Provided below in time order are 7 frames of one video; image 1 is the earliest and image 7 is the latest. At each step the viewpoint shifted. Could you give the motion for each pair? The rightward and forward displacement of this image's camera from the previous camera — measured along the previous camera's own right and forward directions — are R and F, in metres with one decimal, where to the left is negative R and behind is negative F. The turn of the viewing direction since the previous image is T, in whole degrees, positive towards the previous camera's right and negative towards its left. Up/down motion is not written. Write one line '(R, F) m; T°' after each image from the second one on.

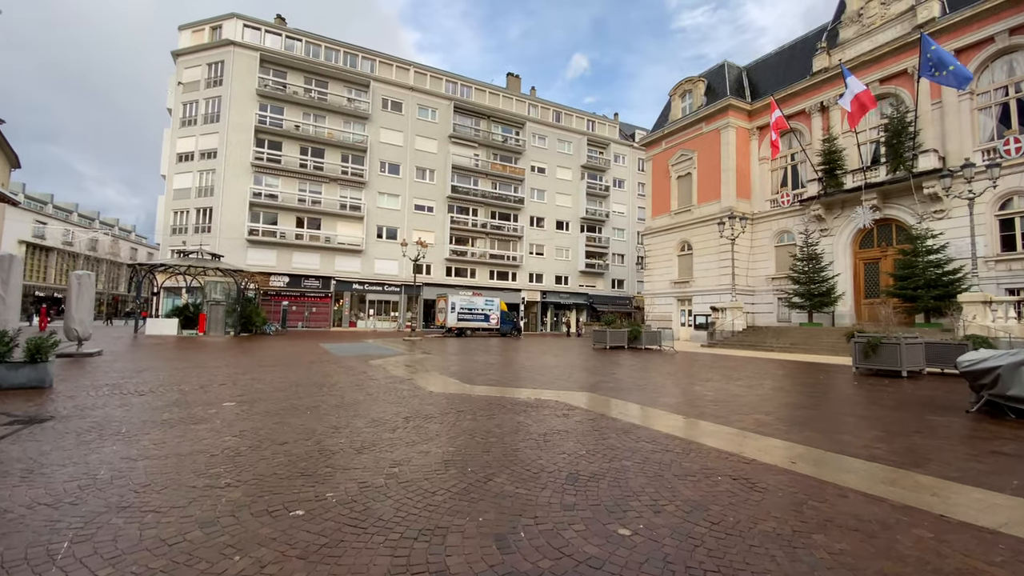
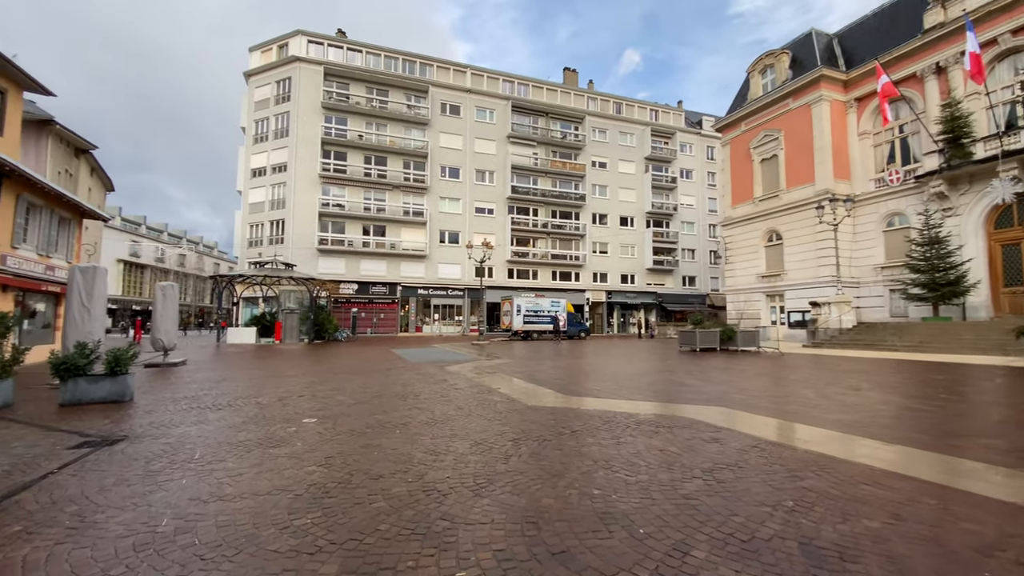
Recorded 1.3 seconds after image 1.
(-0.8, +1.2) m; -7°
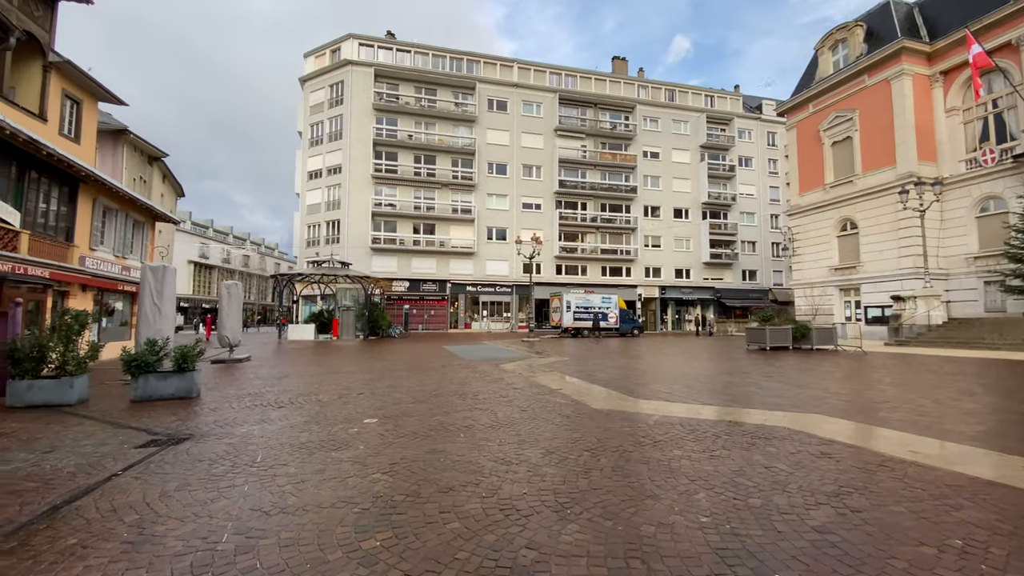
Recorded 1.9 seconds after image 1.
(-0.3, +0.5) m; -6°
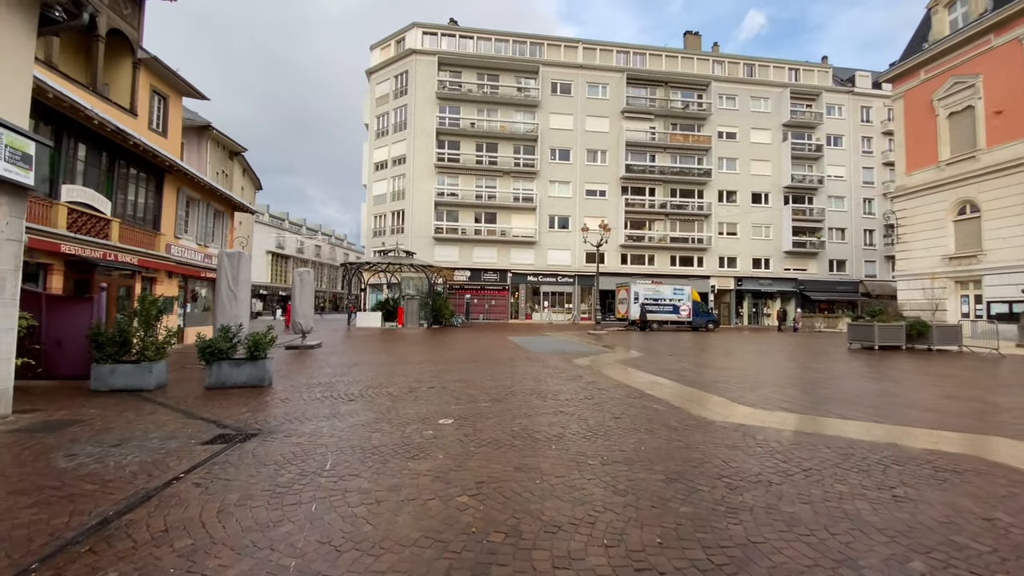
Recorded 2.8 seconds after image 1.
(-0.4, +0.8) m; -7°
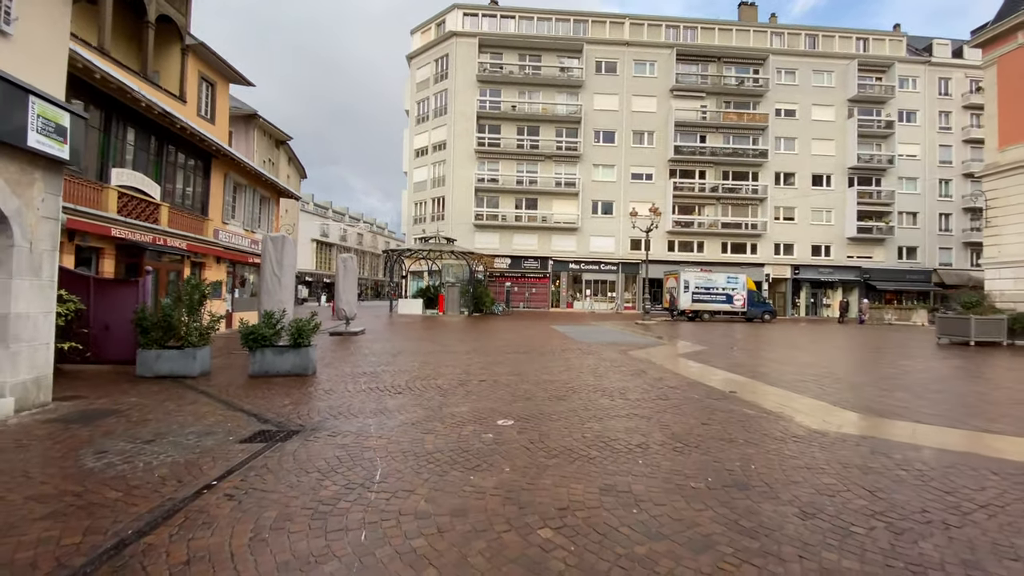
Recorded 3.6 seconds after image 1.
(-0.3, +0.7) m; -5°
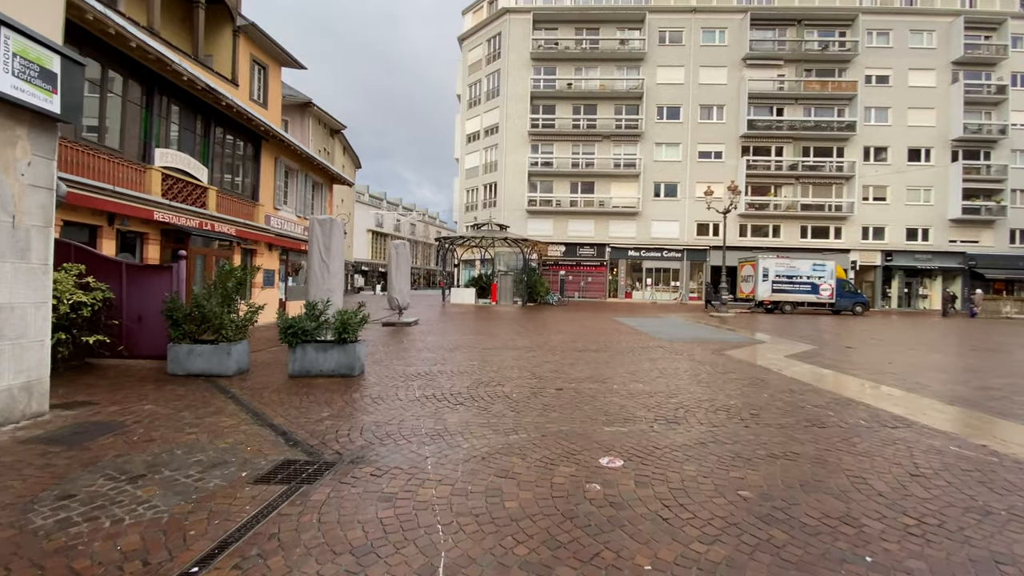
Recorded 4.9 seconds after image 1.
(-0.4, +1.4) m; -6°
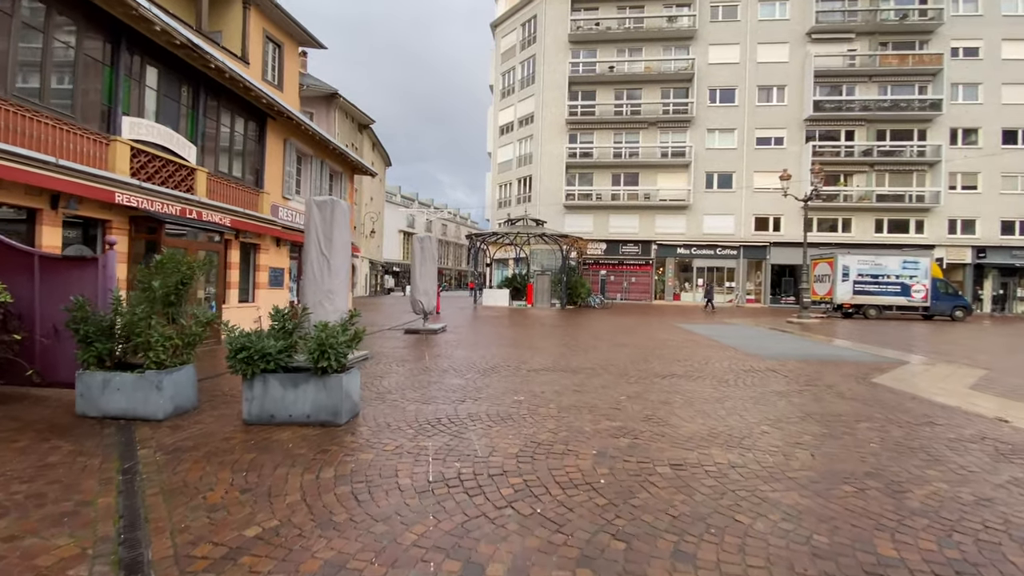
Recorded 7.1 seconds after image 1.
(-0.4, +2.3) m; -4°
